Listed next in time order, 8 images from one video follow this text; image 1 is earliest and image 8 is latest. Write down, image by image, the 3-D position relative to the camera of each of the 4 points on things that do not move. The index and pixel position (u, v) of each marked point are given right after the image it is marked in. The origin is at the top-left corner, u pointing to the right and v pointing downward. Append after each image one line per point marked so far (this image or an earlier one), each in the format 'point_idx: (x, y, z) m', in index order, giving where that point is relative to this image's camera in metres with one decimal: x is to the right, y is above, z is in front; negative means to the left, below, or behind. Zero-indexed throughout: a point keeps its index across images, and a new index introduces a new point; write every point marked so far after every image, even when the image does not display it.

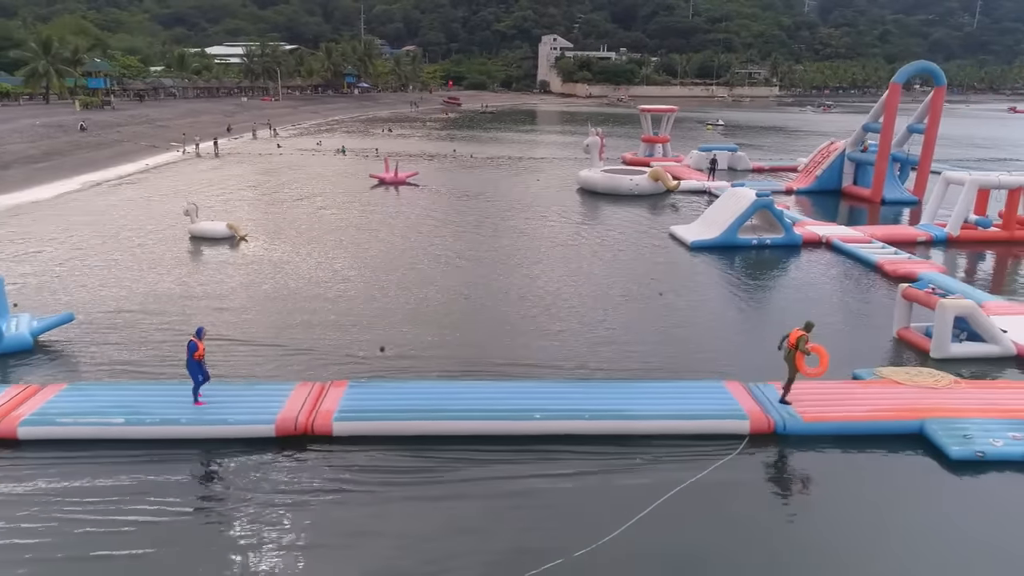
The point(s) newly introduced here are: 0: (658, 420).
0: (+1.8, -1.7, +9.3) m
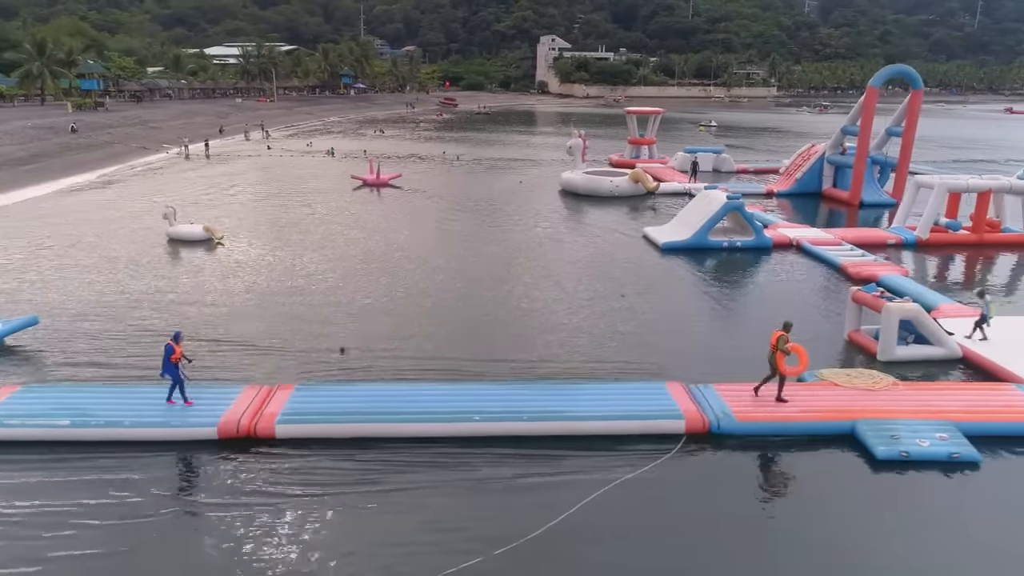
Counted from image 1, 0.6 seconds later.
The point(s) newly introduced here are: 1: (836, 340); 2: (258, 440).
0: (+1.0, -1.8, +9.5) m
1: (+6.0, -1.1, +13.4) m
2: (-3.3, -2.0, +9.2) m
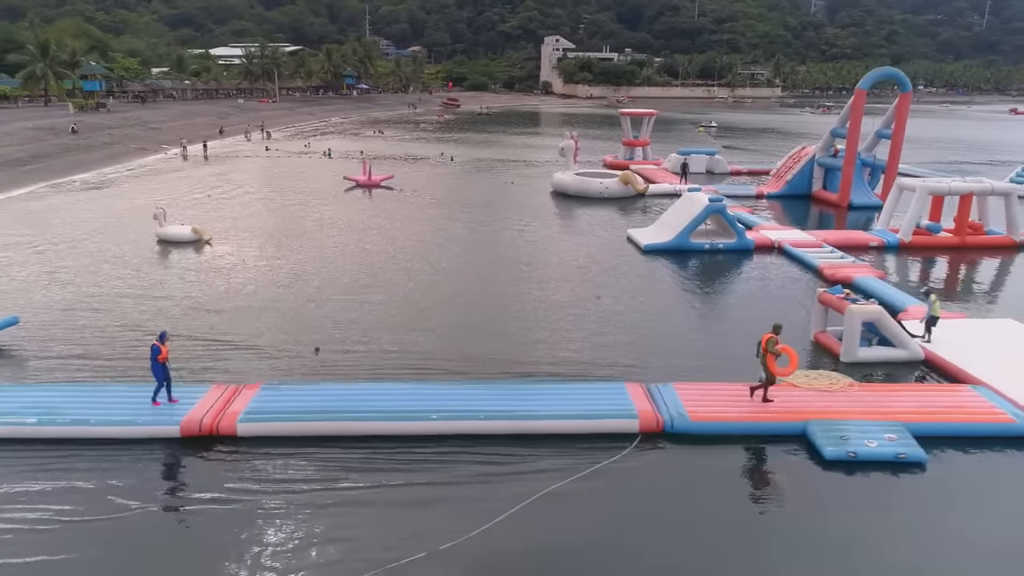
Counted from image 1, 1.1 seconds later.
0: (+0.4, -1.8, +9.7) m
1: (+5.4, -1.1, +13.6) m
2: (-3.9, -2.0, +9.4) m
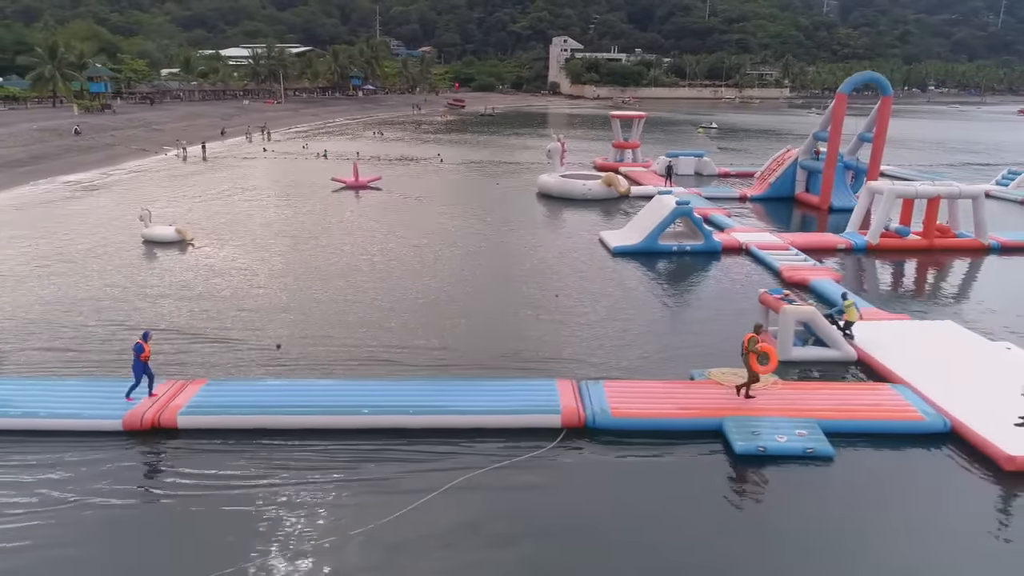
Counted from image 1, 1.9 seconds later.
0: (-0.6, -1.8, +10.2) m
1: (+4.5, -1.2, +14.0) m
2: (-4.9, -2.0, +10.0) m
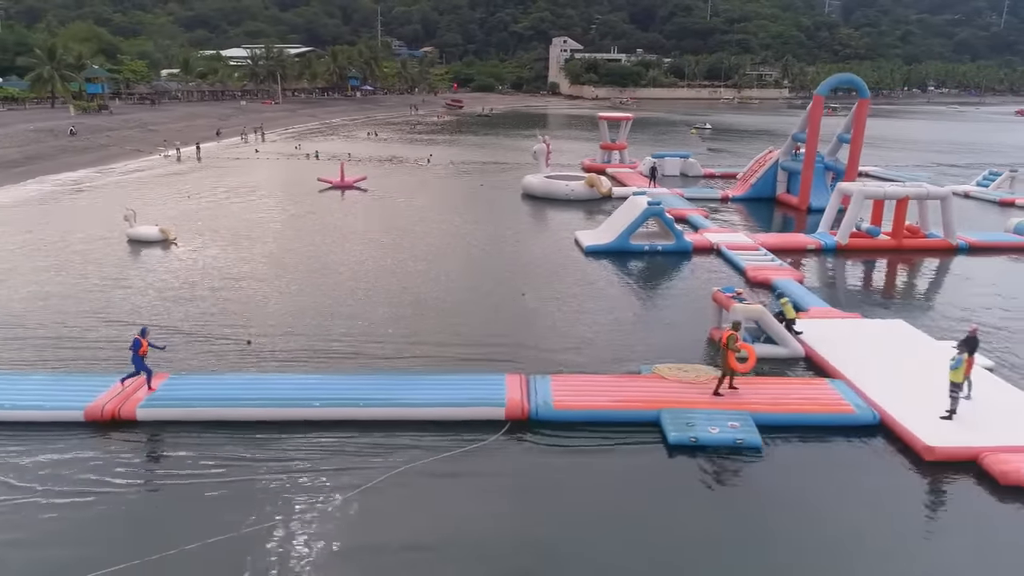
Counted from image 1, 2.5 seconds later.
0: (-1.4, -1.8, +10.7) m
1: (+3.7, -1.1, +14.4) m
2: (-5.7, -2.0, +10.4) m
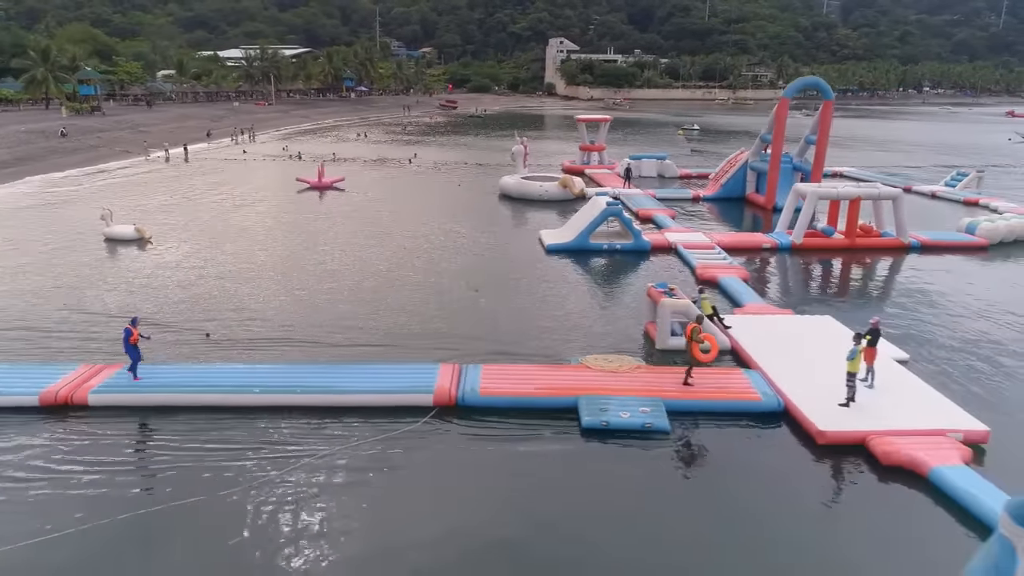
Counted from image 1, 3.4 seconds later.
0: (-2.5, -1.7, +11.4) m
1: (+2.6, -1.0, +15.2) m
2: (-6.8, -1.9, +11.2) m
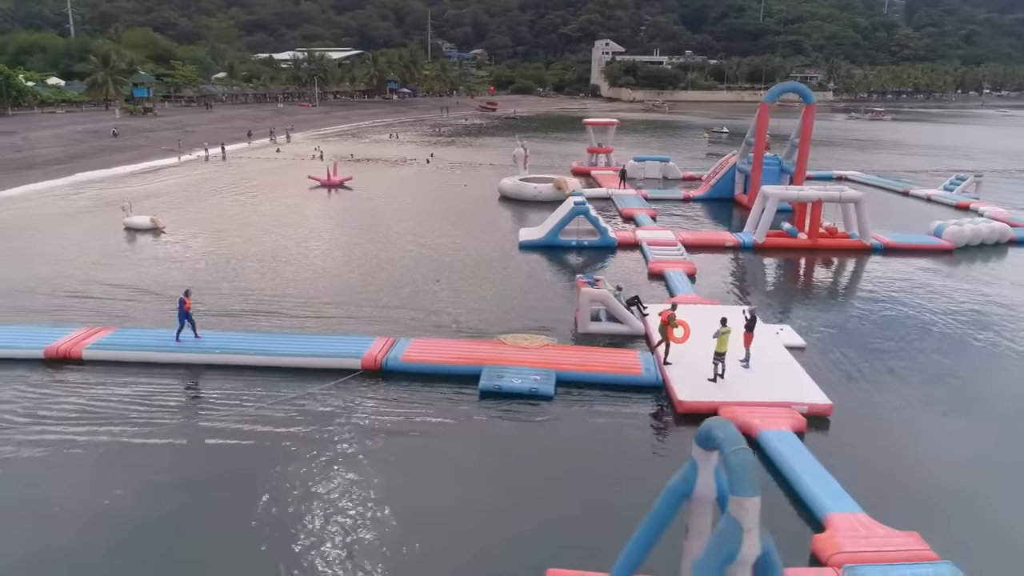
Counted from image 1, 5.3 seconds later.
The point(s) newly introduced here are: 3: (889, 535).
0: (-4.1, -1.3, +13.5) m
1: (+1.3, -0.8, +16.8) m
2: (-8.4, -1.4, +13.5) m
3: (+4.5, -2.9, +8.5) m
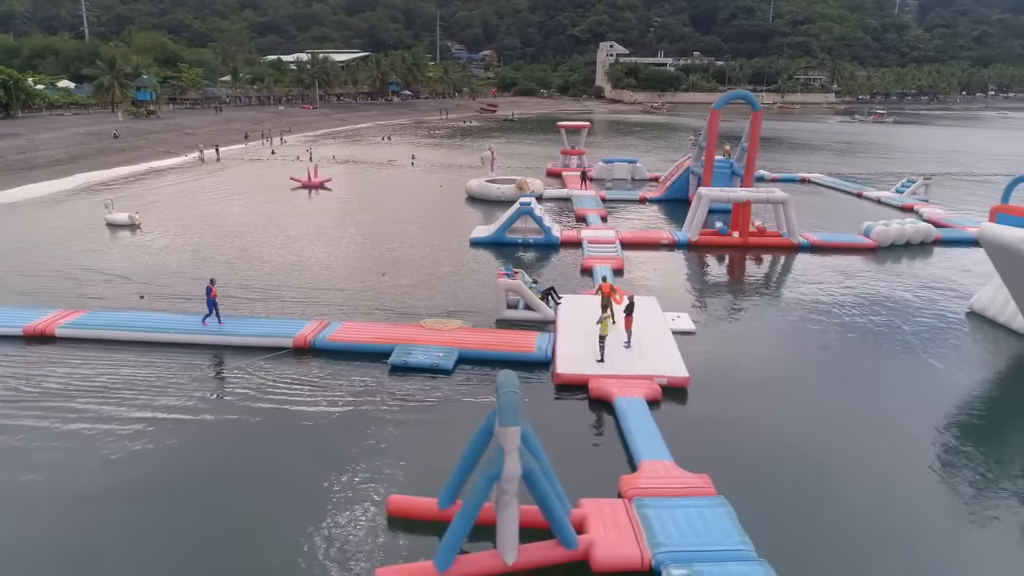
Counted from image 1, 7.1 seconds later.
0: (-6.0, -1.1, +15.4) m
1: (-0.5, -0.6, +18.7) m
2: (-10.3, -1.1, +15.5) m
3: (+2.5, -2.7, +10.3) m
